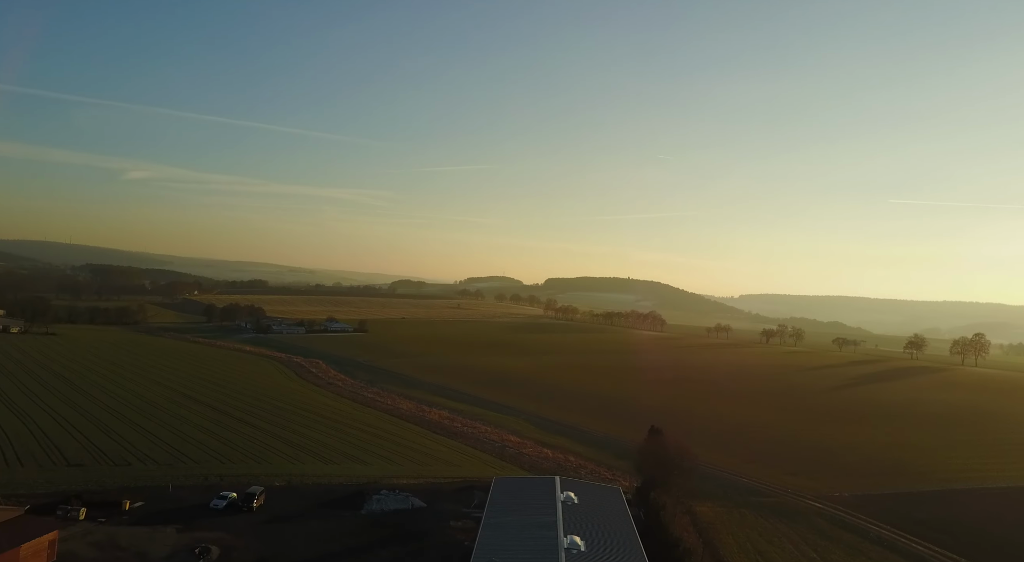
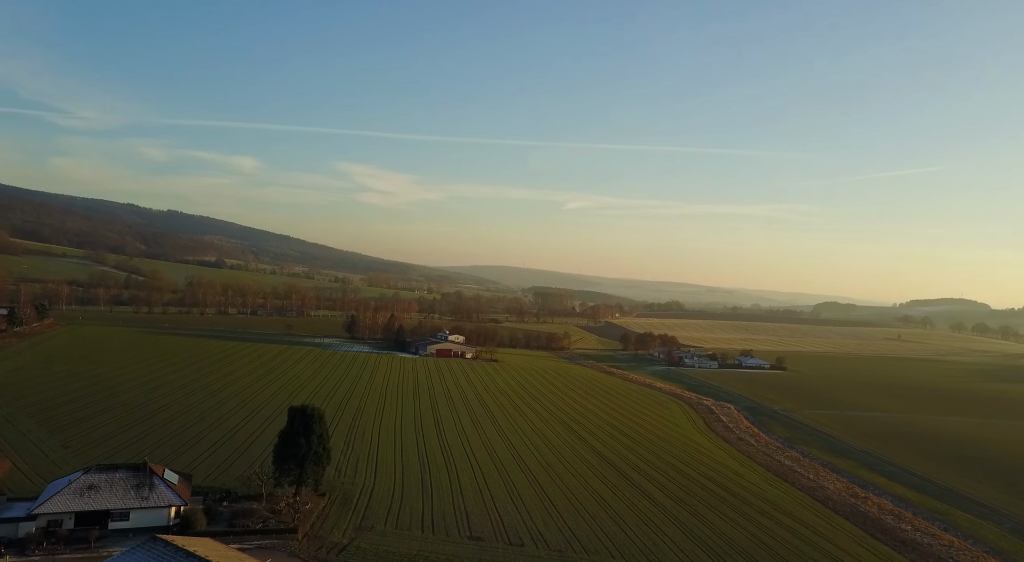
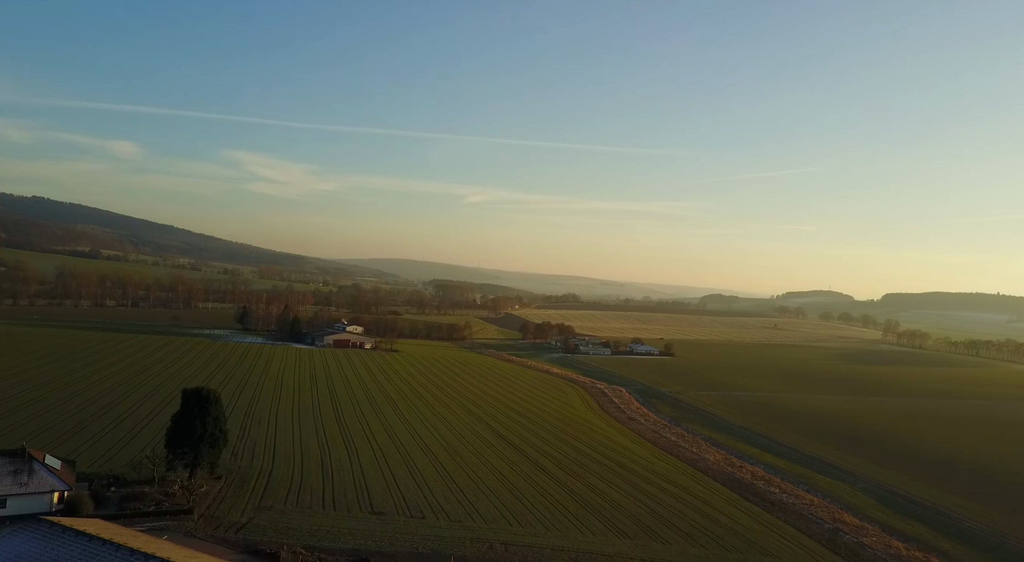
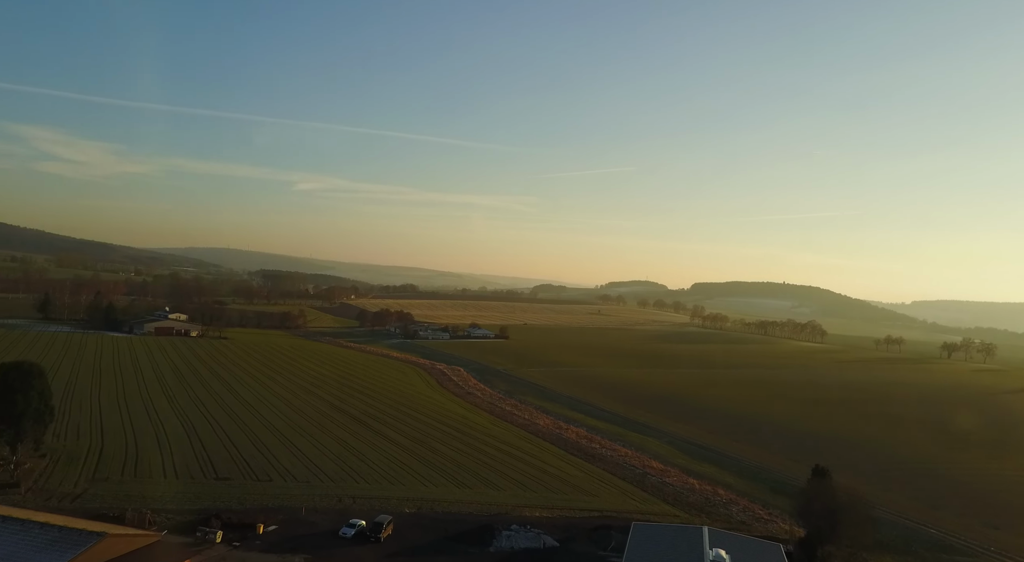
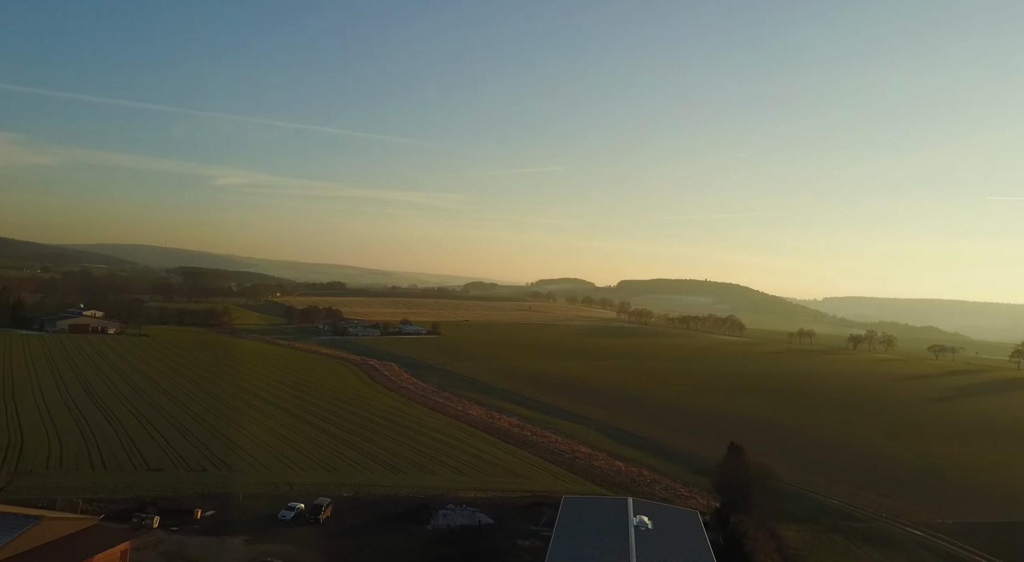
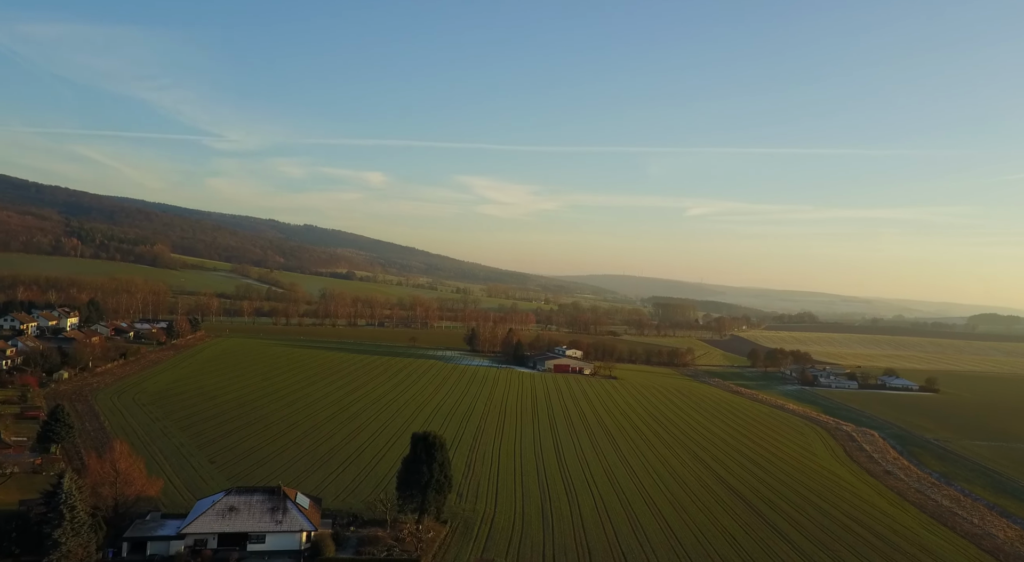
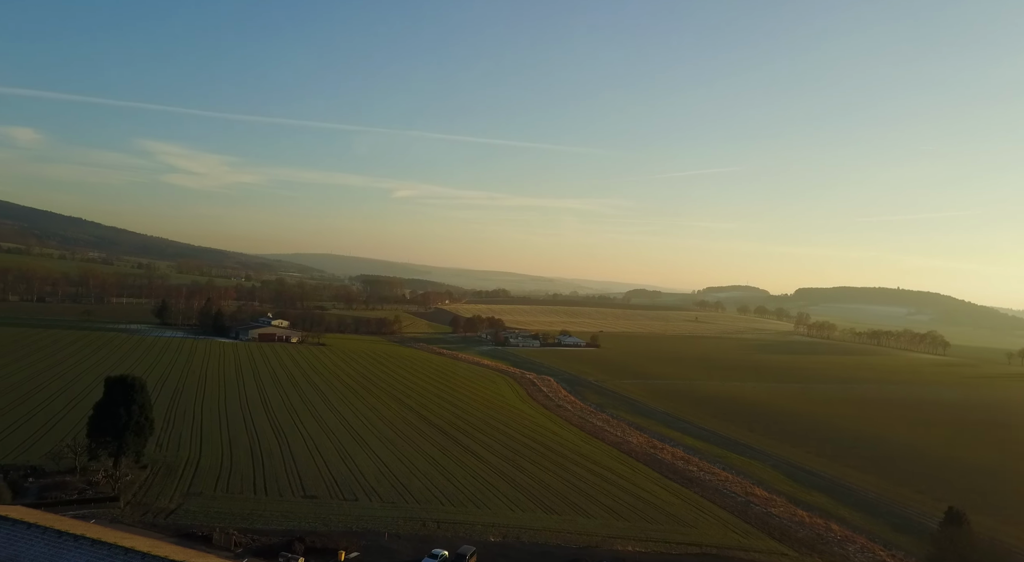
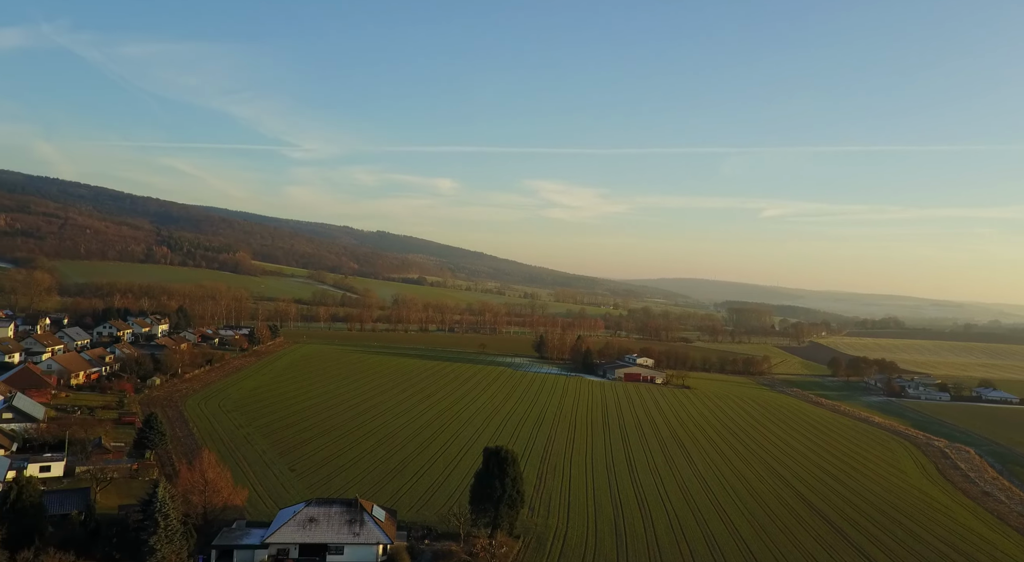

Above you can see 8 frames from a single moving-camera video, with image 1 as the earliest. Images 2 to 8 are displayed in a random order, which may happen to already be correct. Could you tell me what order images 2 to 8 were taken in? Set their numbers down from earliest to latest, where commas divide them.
5, 4, 7, 3, 2, 6, 8
